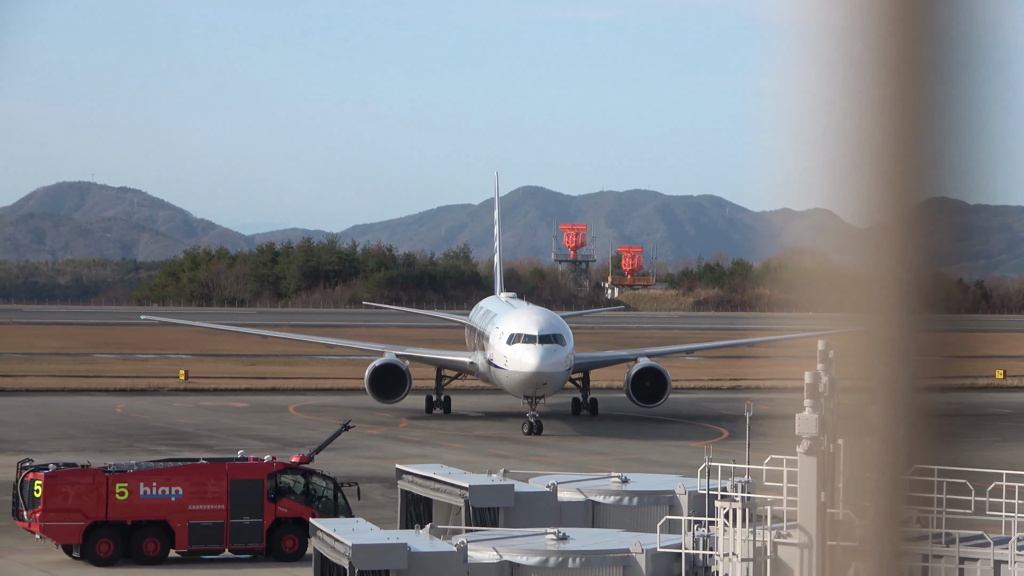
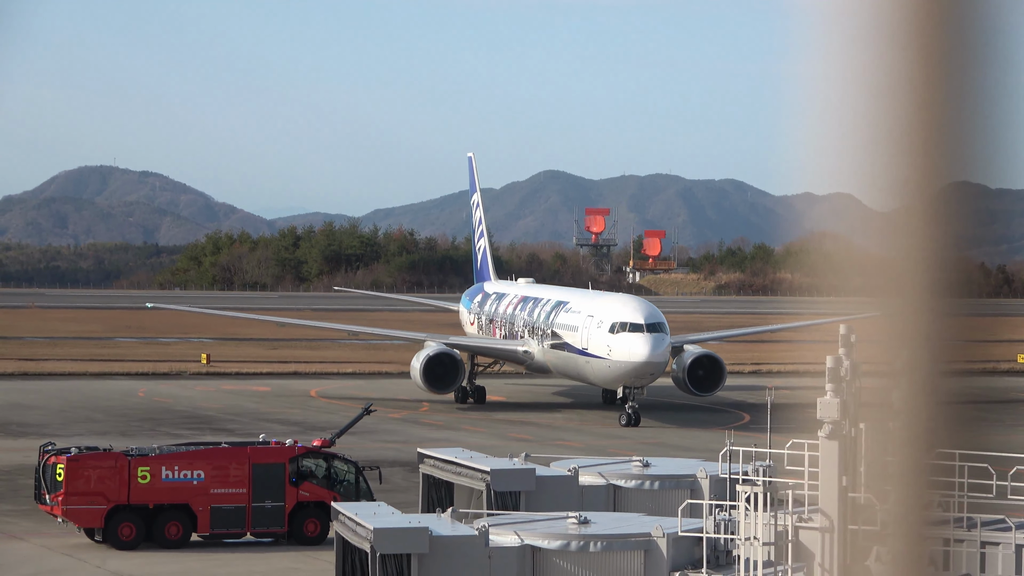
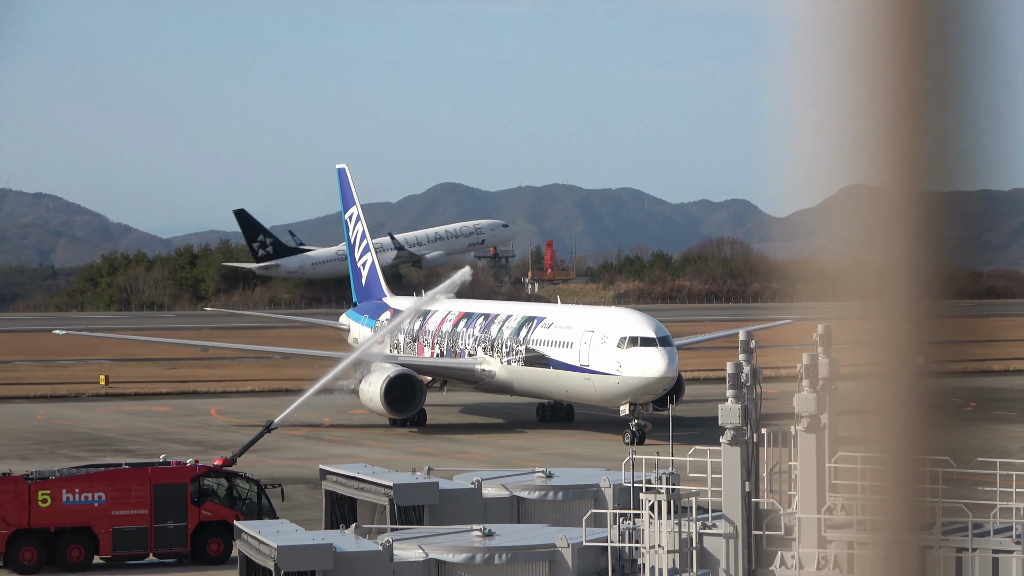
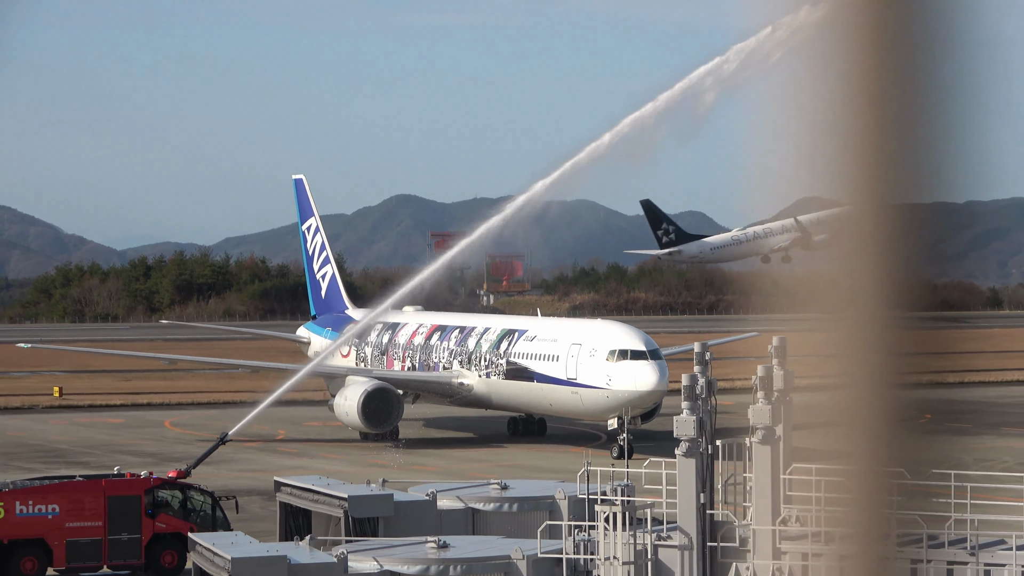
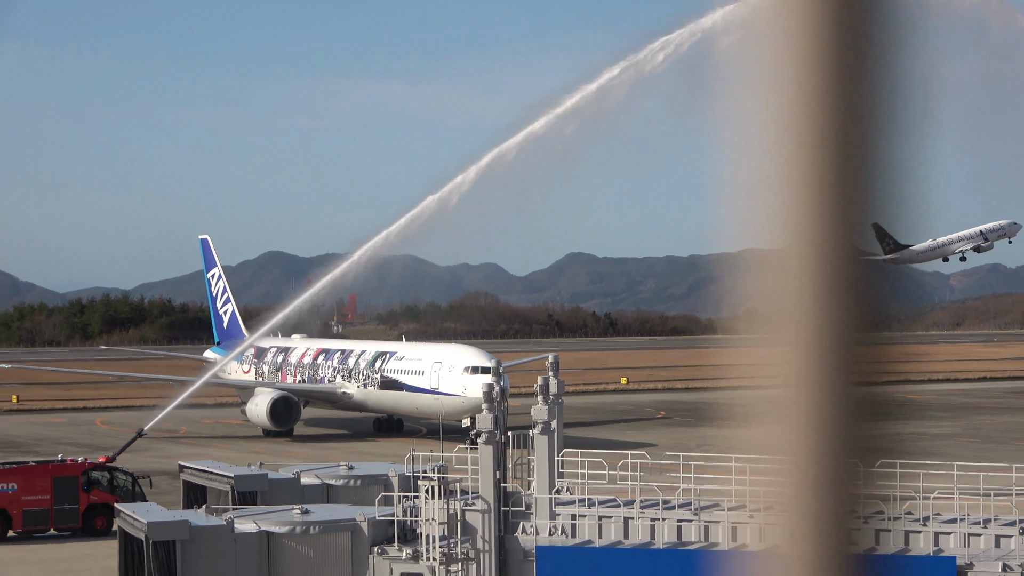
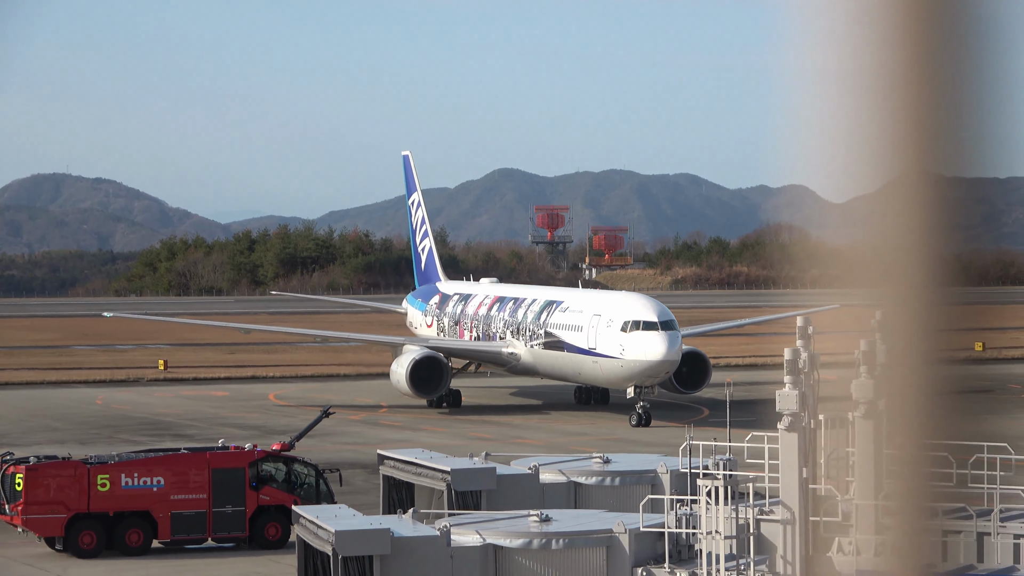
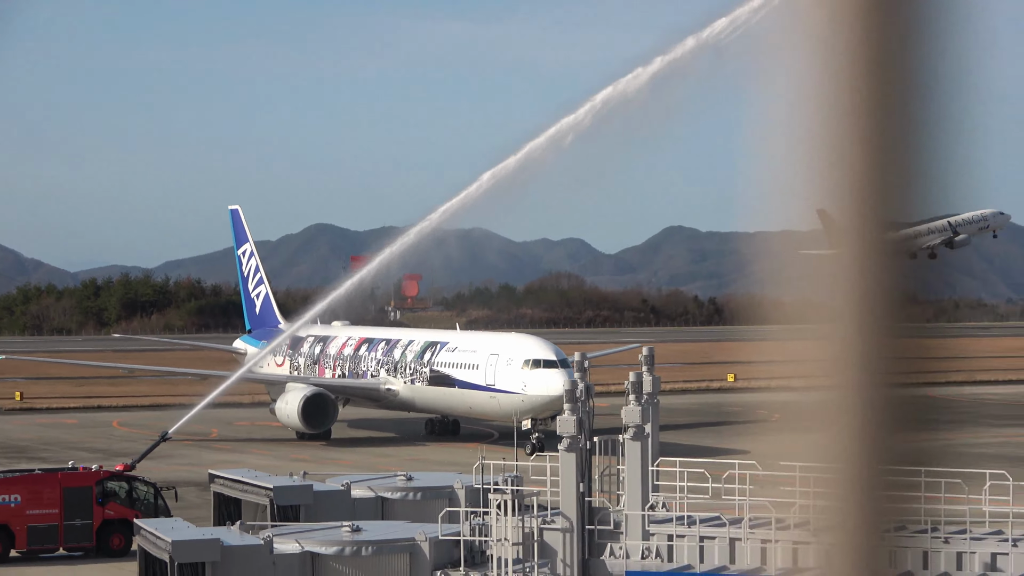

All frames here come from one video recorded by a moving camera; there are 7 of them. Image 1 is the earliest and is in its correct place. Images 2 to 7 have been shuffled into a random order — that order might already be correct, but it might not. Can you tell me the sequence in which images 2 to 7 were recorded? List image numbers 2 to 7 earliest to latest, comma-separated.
2, 6, 3, 4, 7, 5
